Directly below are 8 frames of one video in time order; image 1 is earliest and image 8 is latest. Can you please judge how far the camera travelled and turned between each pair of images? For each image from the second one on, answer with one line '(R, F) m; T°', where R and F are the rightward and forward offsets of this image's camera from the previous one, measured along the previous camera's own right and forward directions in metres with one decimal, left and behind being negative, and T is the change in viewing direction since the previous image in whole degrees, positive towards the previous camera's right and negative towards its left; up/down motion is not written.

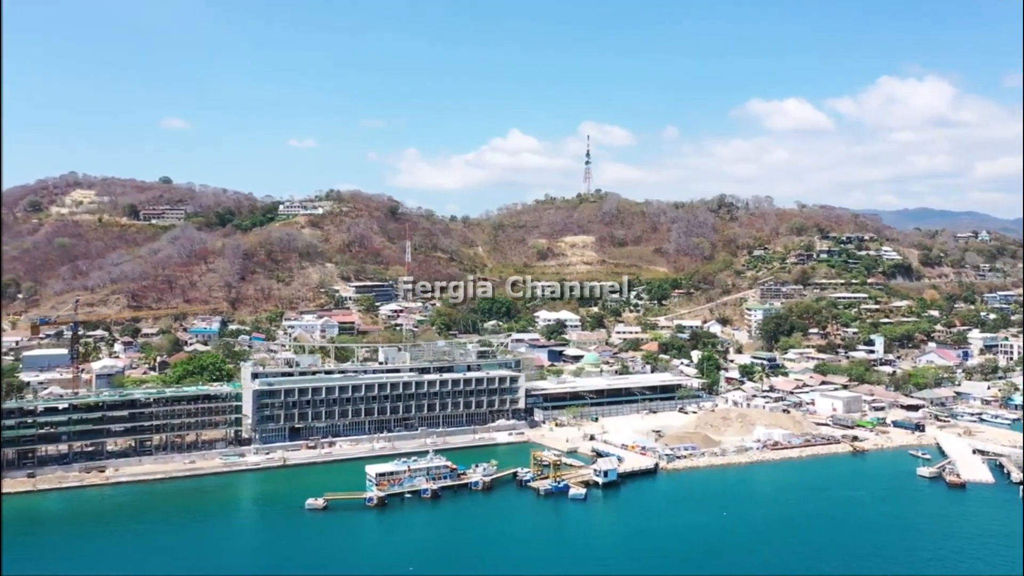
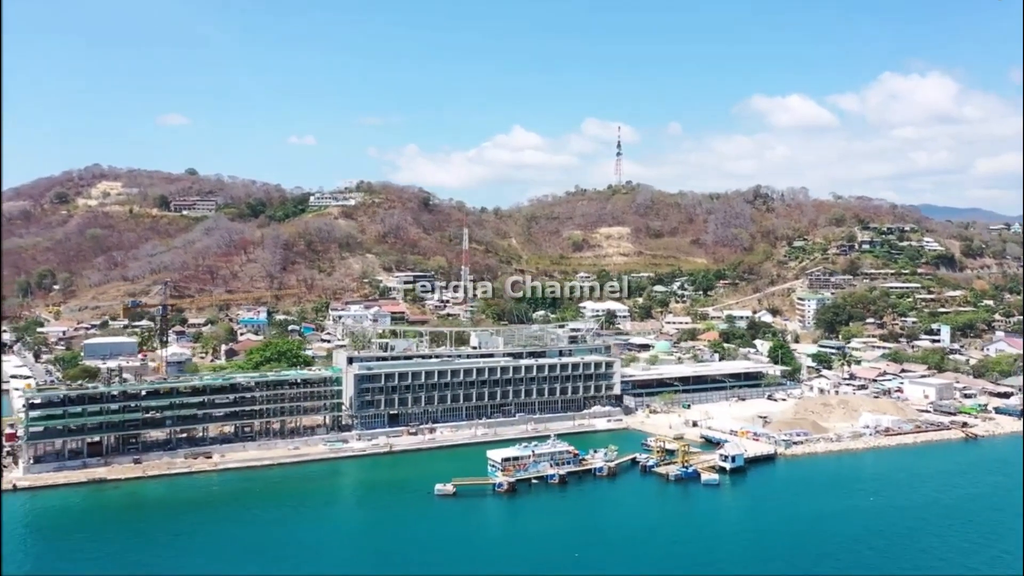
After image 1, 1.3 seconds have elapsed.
(-3.6, +1.1) m; 0°
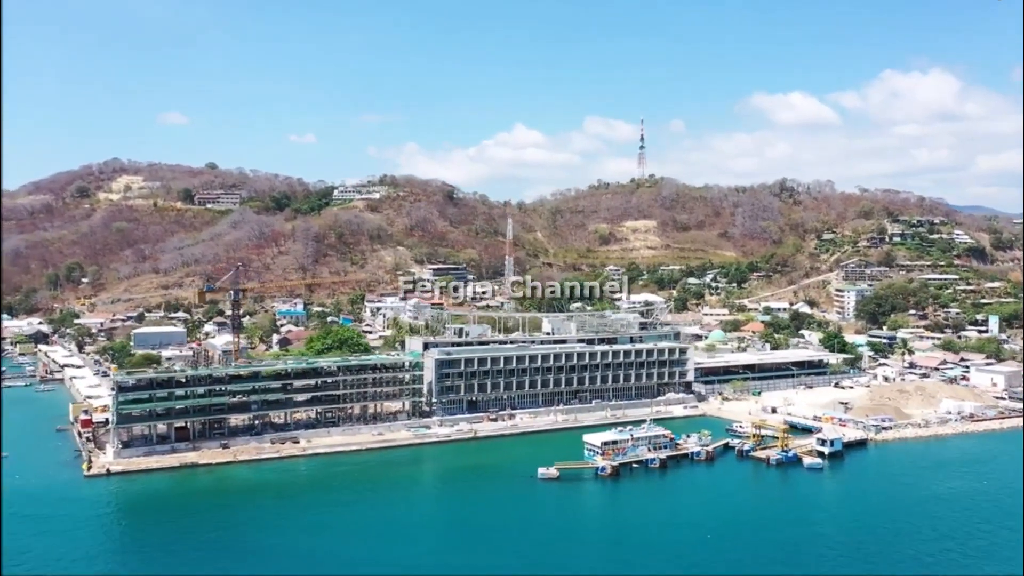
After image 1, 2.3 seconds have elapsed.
(-2.7, +0.6) m; 0°
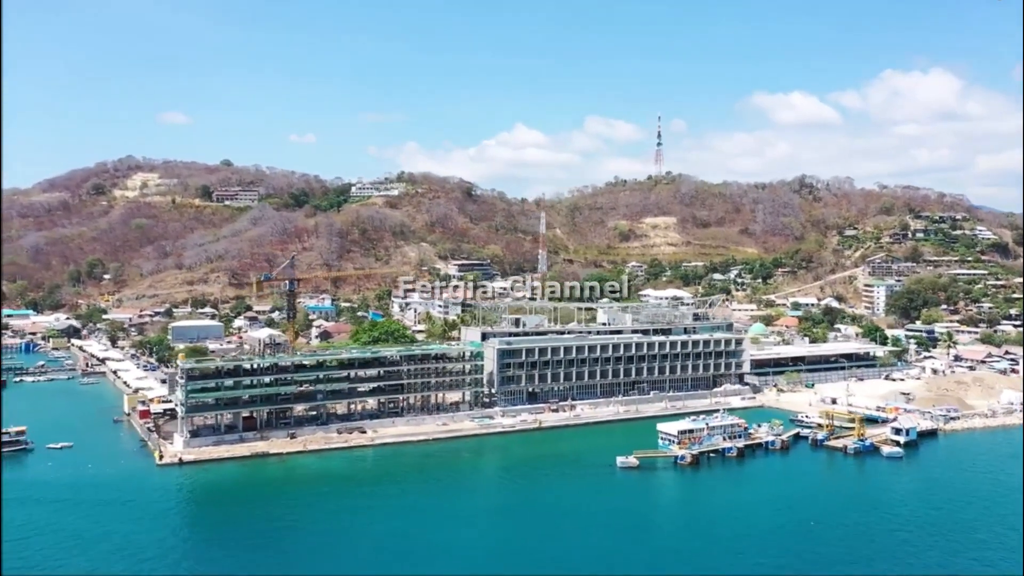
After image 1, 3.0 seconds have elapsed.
(-2.0, +0.4) m; 0°
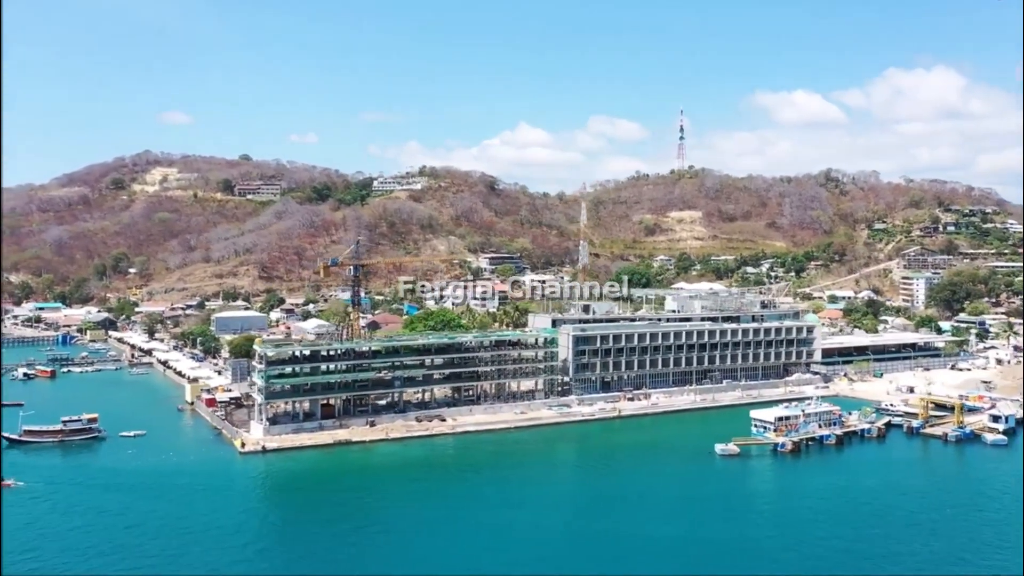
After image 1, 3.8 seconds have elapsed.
(-2.3, +0.9) m; 0°
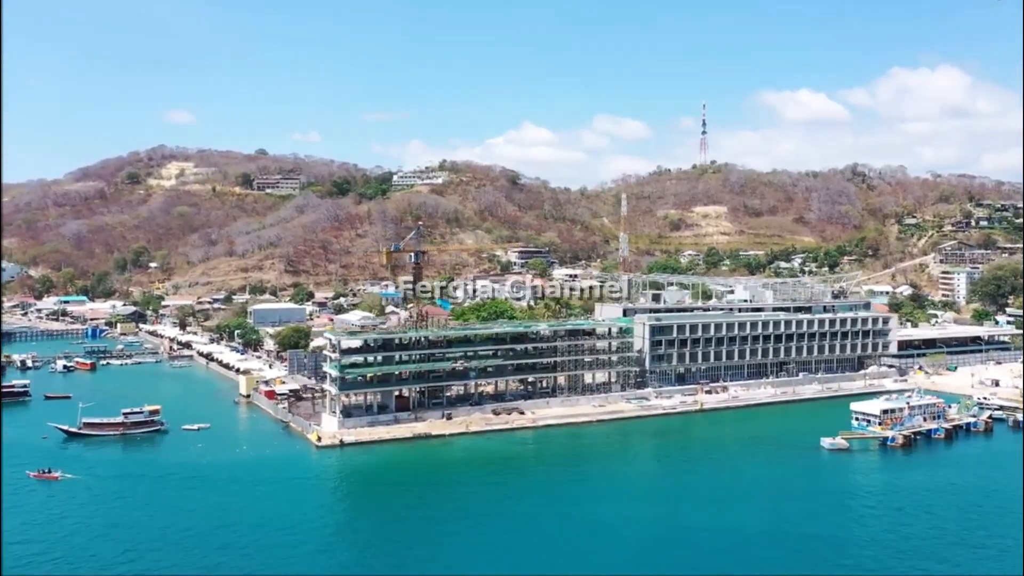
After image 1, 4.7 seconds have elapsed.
(-2.1, +1.4) m; 0°
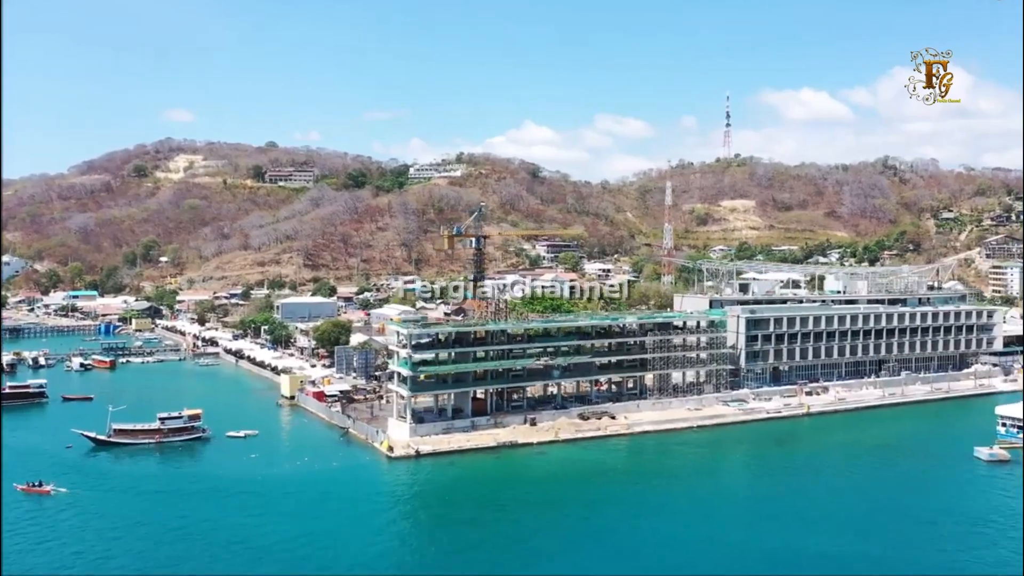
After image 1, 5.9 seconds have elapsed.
(-2.1, +3.1) m; 0°
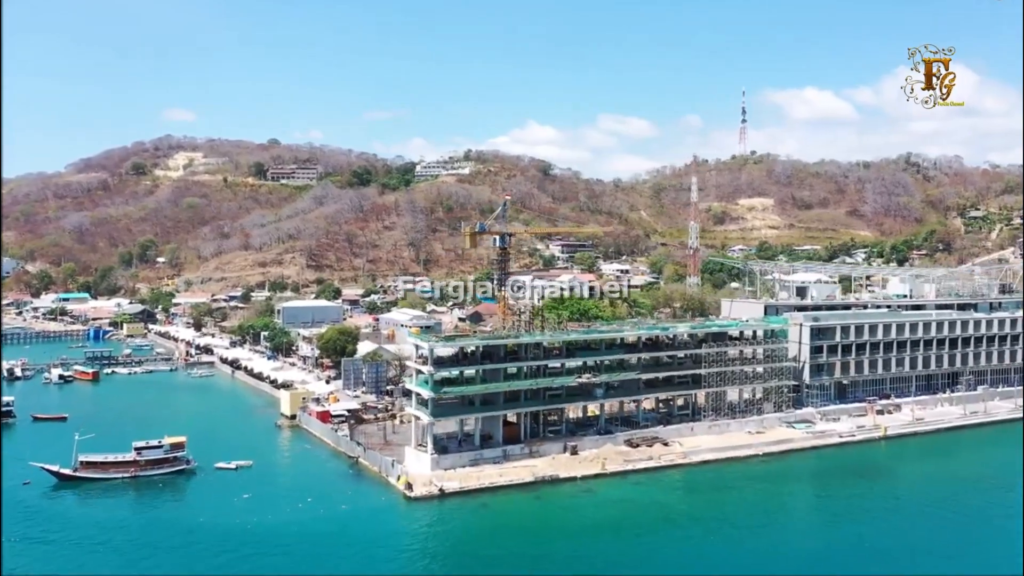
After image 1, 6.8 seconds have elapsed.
(-0.6, +2.9) m; 0°
